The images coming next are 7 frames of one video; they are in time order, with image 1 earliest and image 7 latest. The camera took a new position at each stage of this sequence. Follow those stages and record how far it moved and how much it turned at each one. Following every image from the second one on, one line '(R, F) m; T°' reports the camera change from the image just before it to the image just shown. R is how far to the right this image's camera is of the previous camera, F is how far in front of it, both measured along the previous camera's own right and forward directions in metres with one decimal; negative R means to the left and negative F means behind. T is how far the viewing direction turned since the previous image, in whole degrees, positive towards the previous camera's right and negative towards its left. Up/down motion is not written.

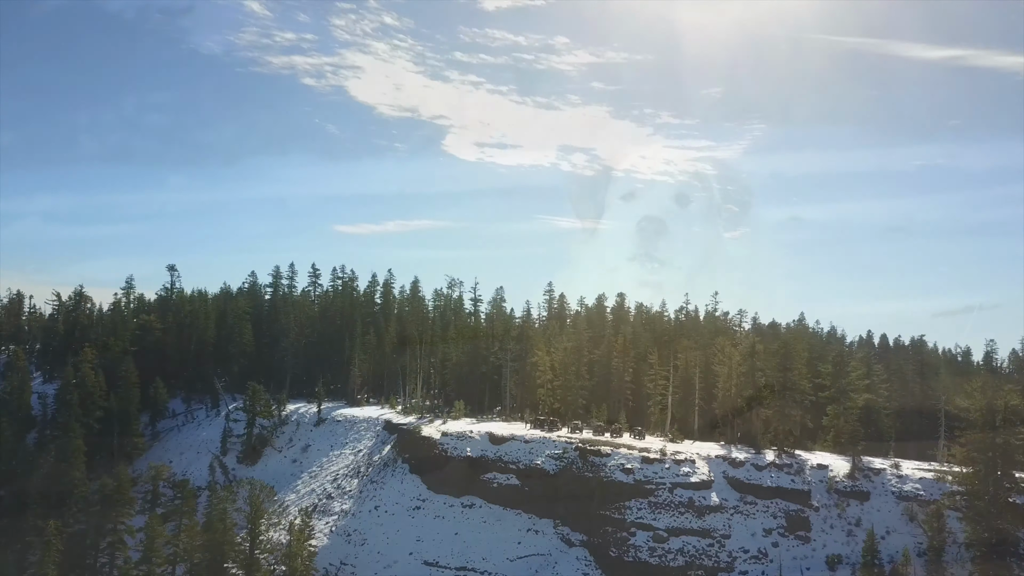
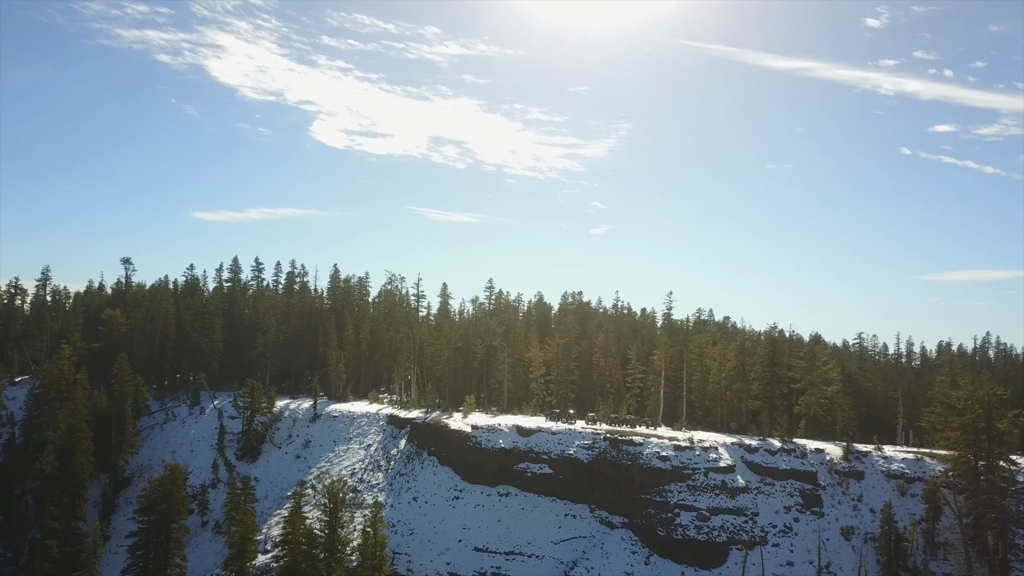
(-10.0, -2.2) m; +9°
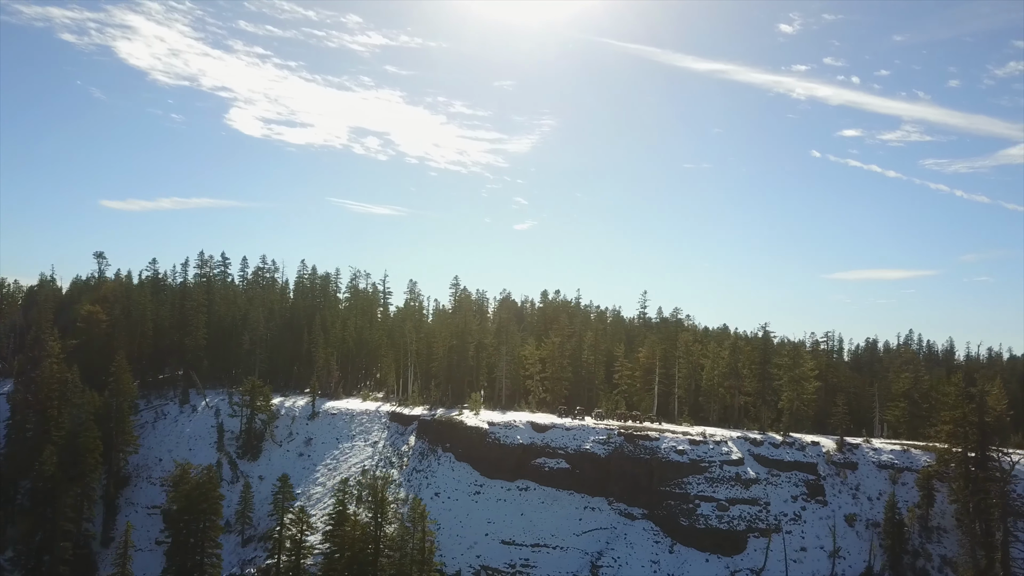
(-6.1, -1.2) m; +5°
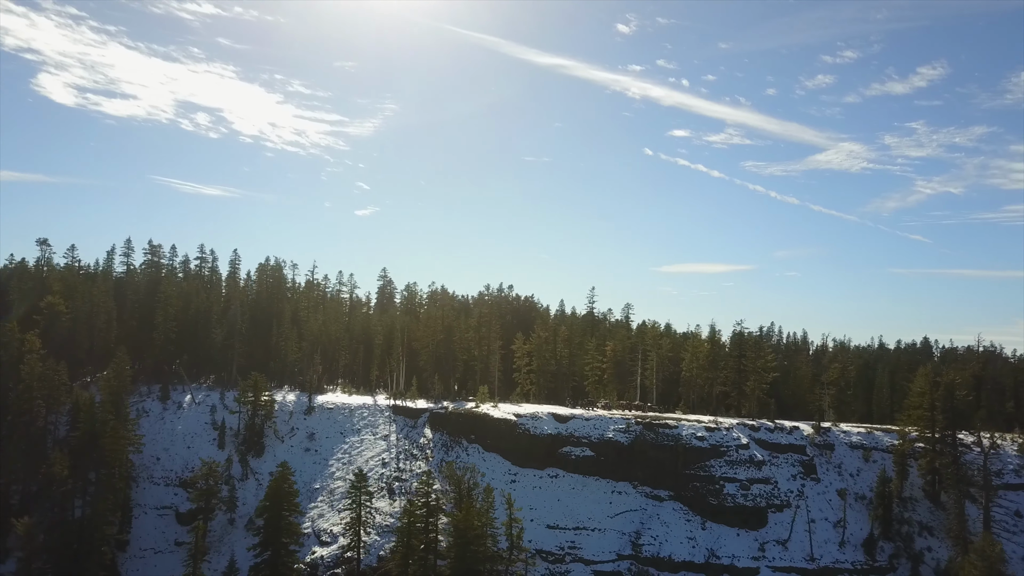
(-12.5, -1.5) m; +11°
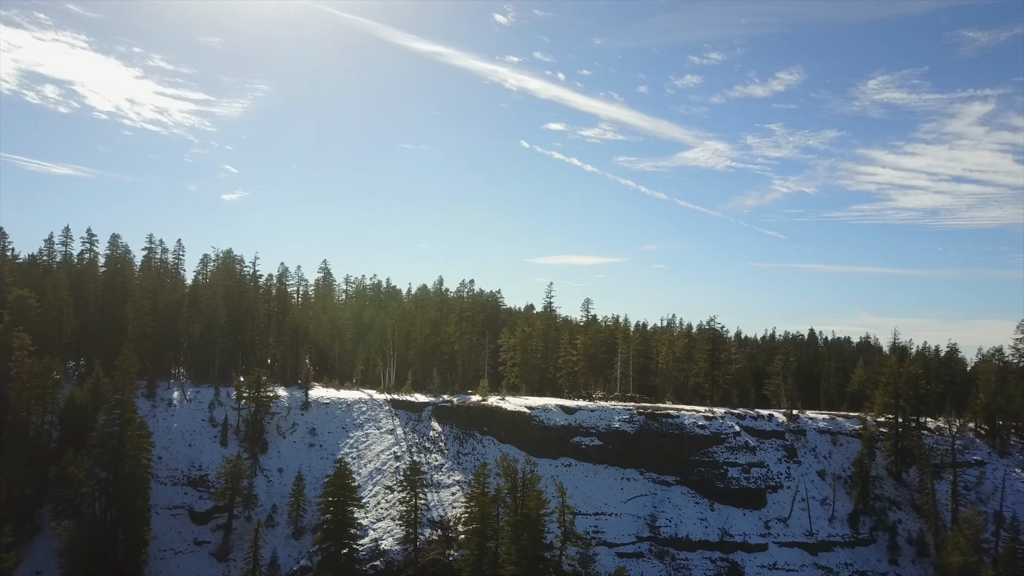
(-9.7, -1.3) m; +9°
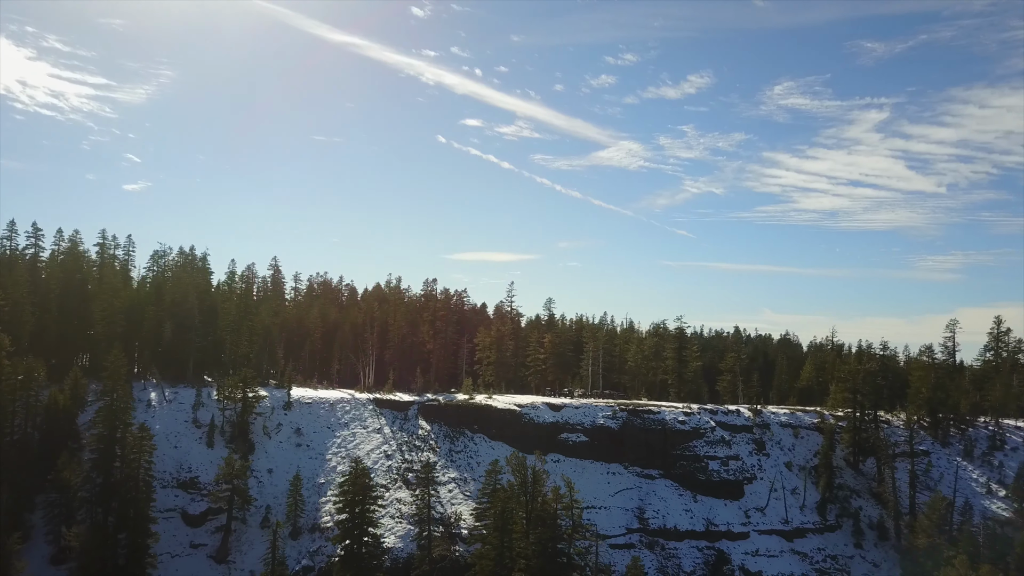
(-5.4, -1.2) m; +6°
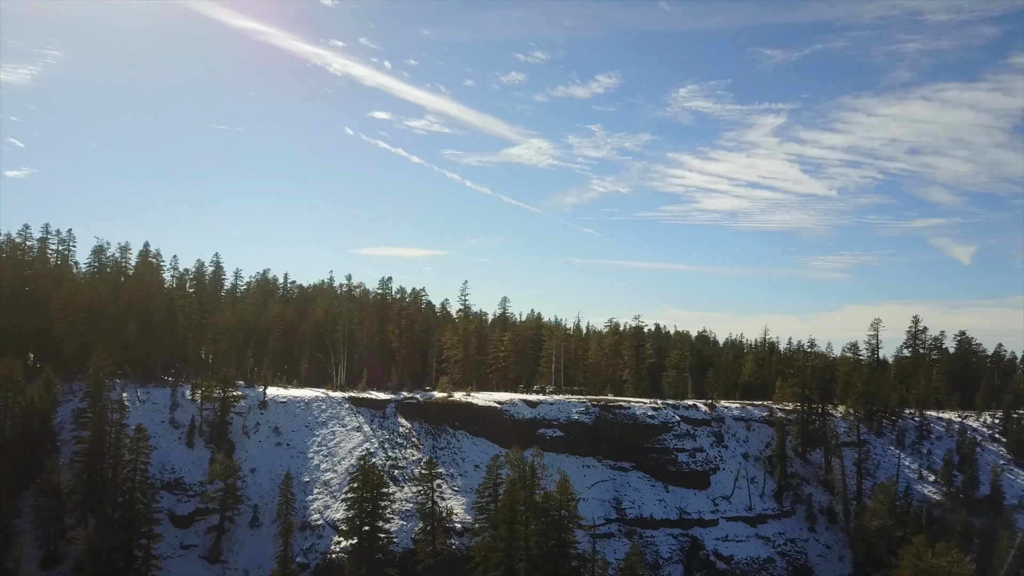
(-5.4, -1.6) m; +6°
